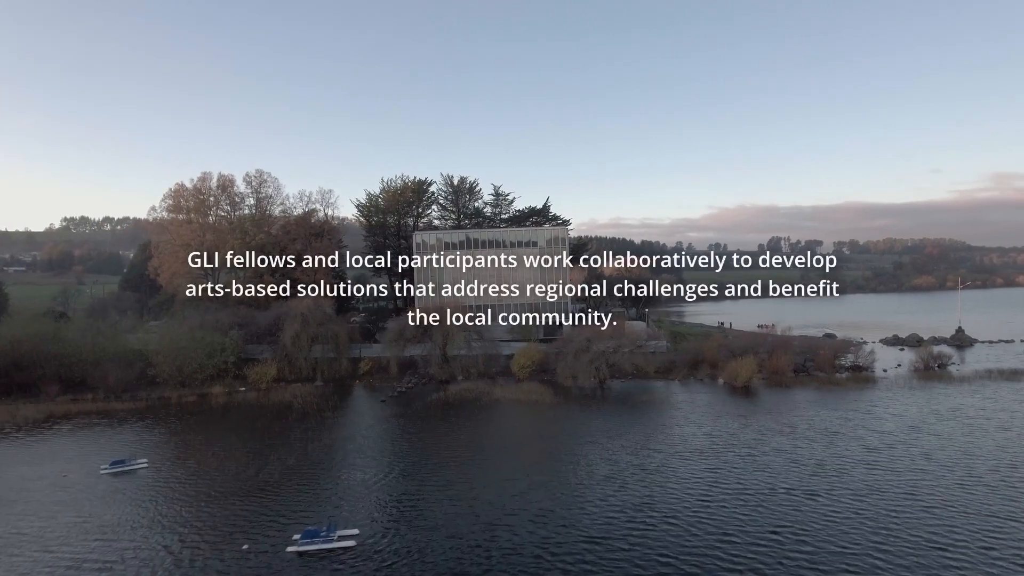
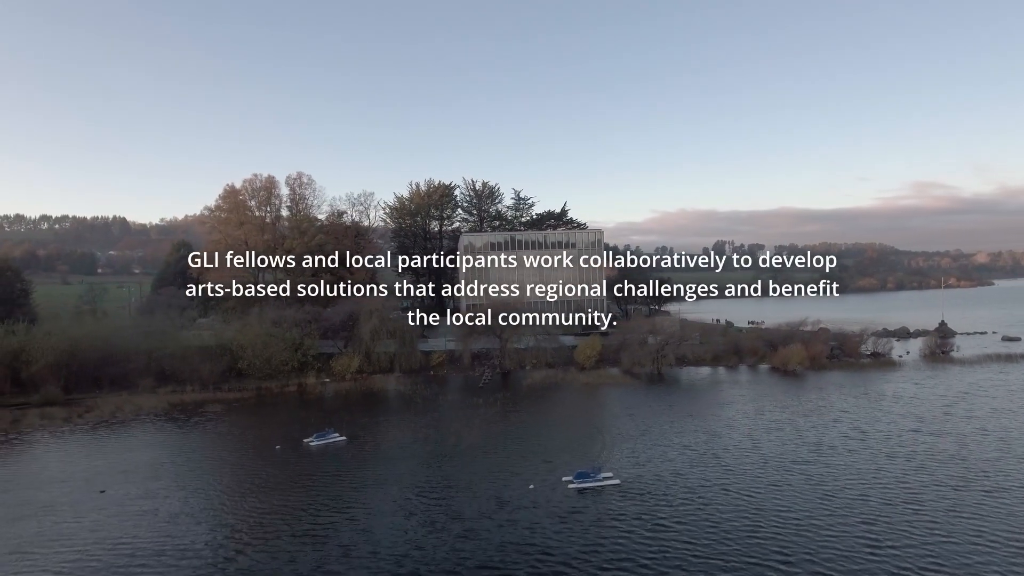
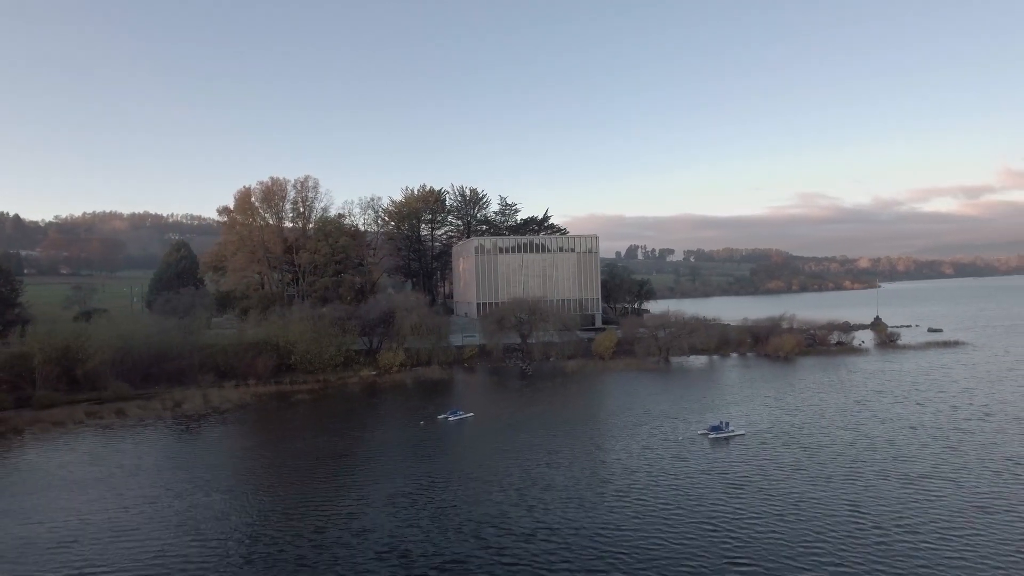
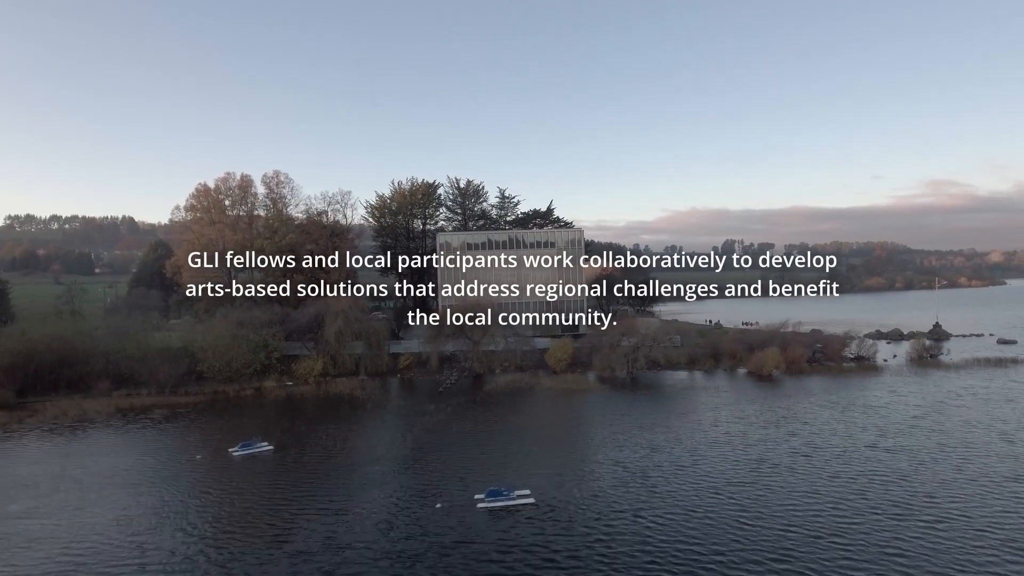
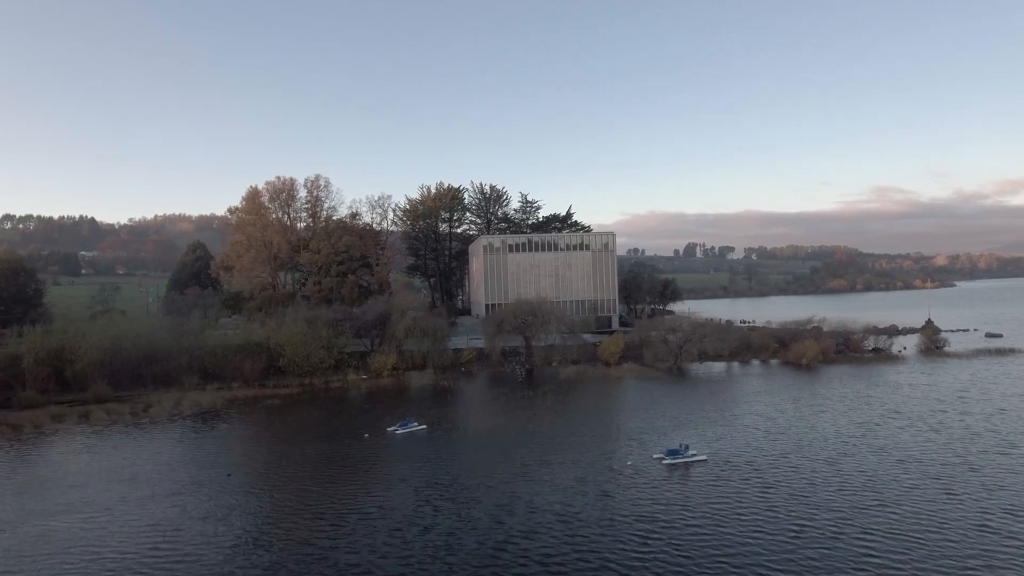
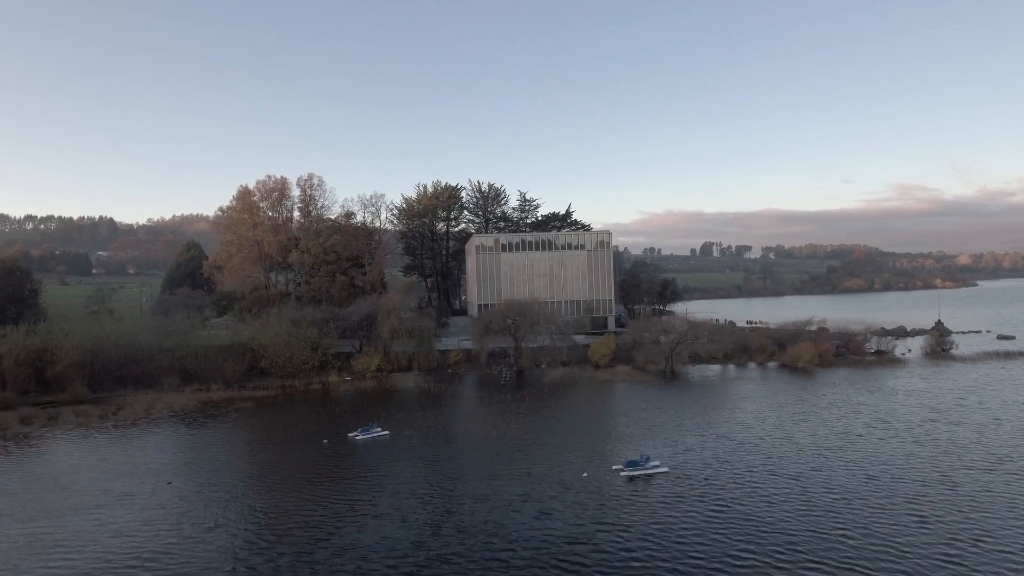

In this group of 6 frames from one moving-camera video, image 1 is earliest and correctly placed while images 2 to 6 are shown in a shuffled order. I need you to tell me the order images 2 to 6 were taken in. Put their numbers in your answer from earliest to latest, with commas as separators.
4, 2, 6, 5, 3
